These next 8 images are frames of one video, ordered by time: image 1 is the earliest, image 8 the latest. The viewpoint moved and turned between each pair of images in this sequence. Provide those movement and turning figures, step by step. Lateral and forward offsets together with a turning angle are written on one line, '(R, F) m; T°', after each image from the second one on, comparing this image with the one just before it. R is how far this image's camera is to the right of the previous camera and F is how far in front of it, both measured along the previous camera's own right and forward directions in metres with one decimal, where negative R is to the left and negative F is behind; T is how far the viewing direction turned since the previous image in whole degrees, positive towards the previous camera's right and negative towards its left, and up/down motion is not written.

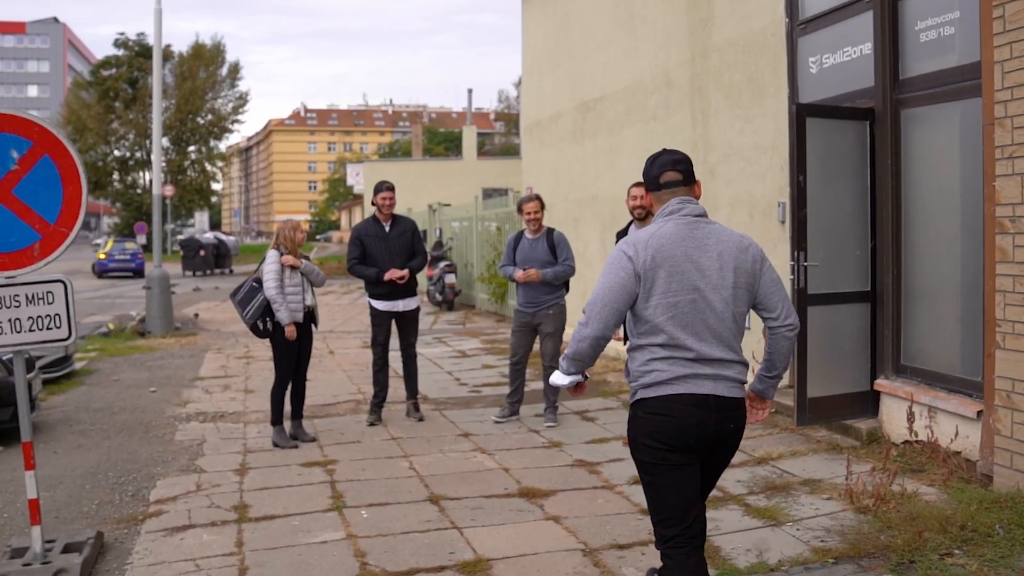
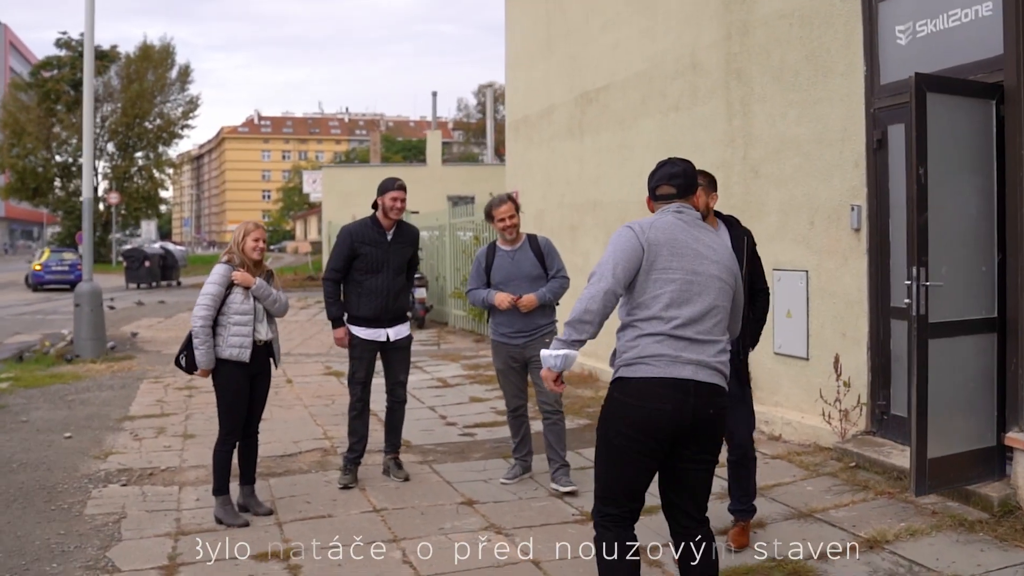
(-0.3, +1.6) m; +3°
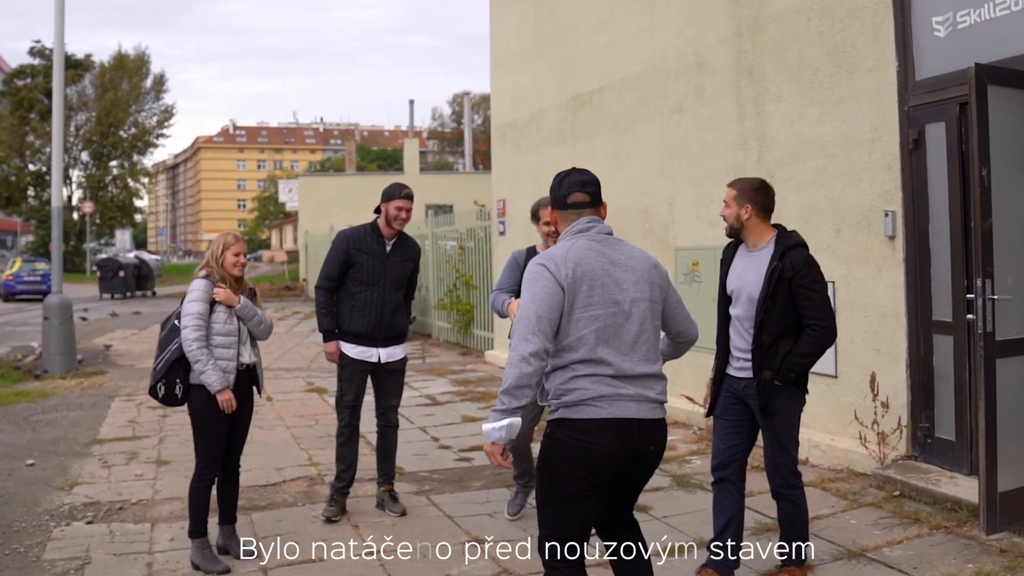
(-0.2, +0.6) m; +1°
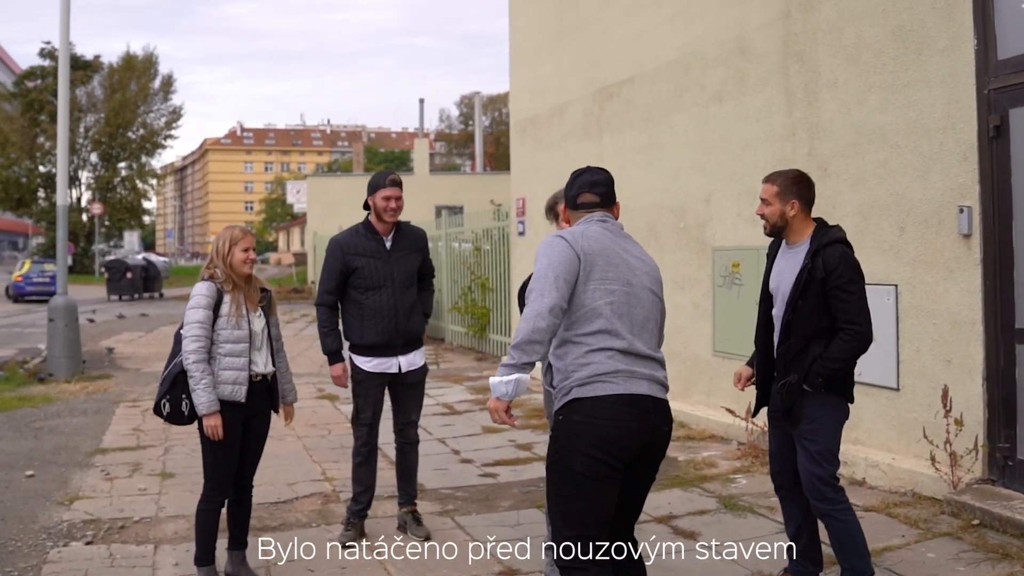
(-0.2, +0.5) m; 0°
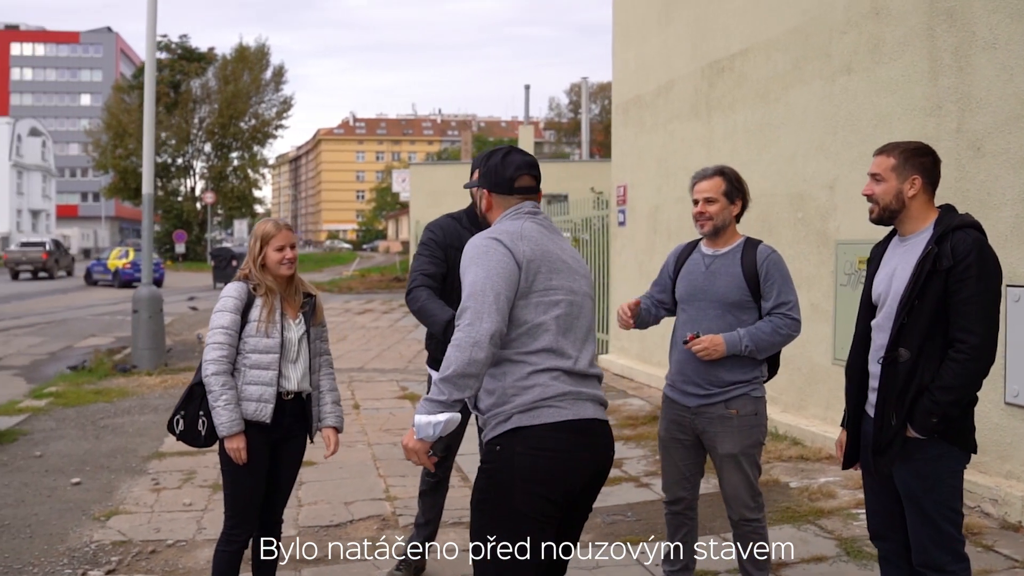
(+0.1, +0.8) m; -6°
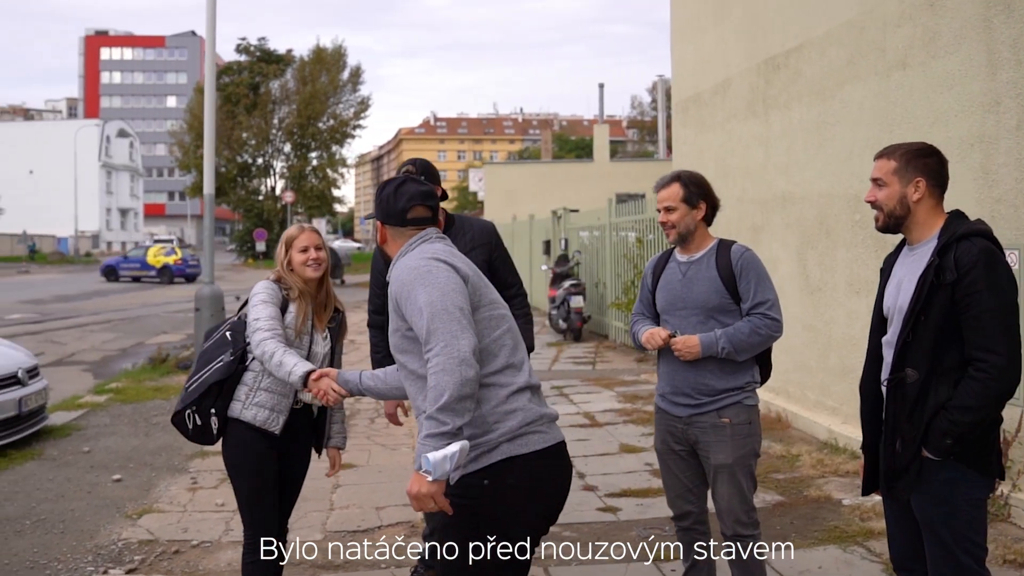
(+0.3, +0.2) m; -5°
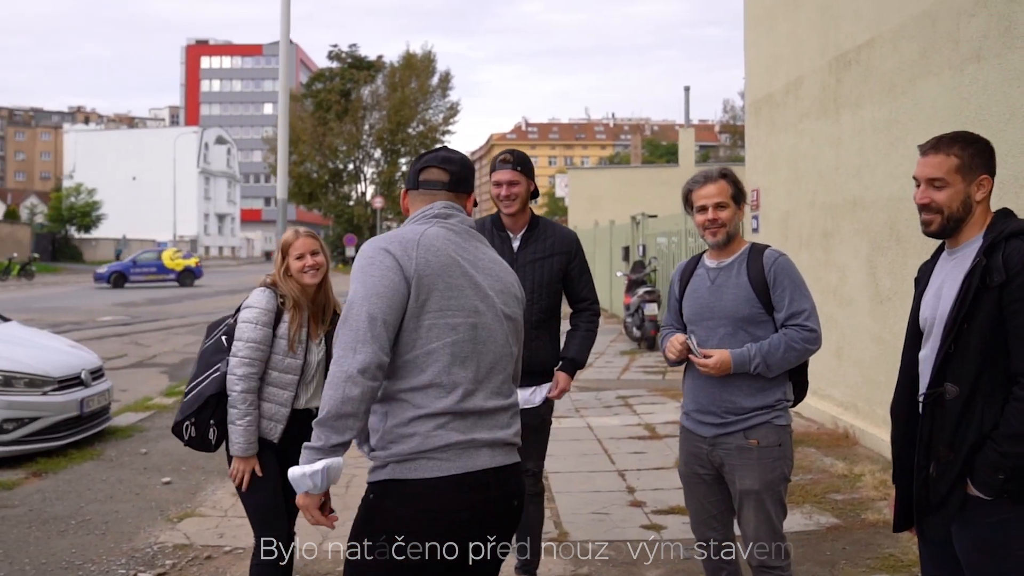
(+0.3, +0.1) m; -5°
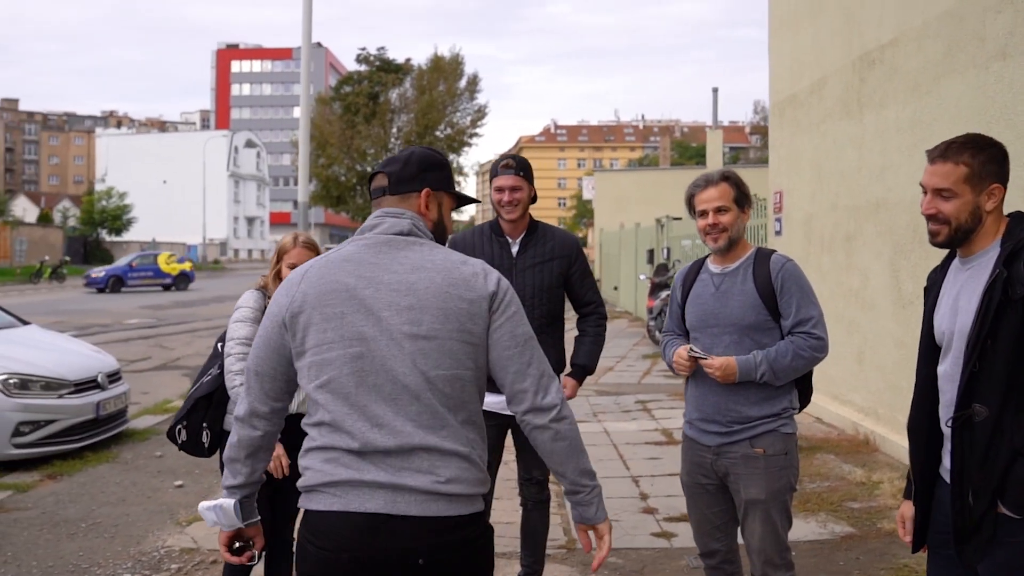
(+0.1, +0.1) m; -2°
